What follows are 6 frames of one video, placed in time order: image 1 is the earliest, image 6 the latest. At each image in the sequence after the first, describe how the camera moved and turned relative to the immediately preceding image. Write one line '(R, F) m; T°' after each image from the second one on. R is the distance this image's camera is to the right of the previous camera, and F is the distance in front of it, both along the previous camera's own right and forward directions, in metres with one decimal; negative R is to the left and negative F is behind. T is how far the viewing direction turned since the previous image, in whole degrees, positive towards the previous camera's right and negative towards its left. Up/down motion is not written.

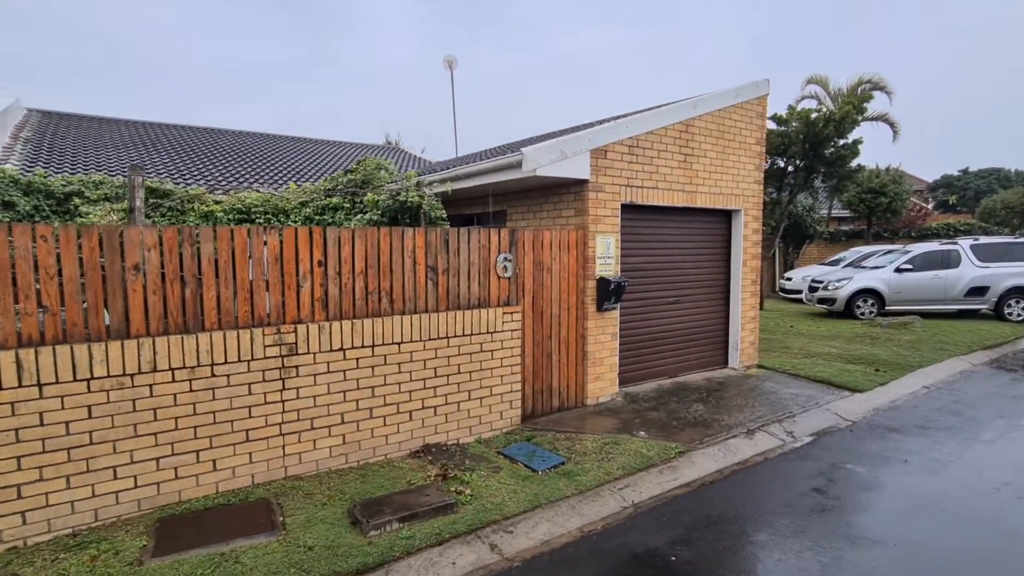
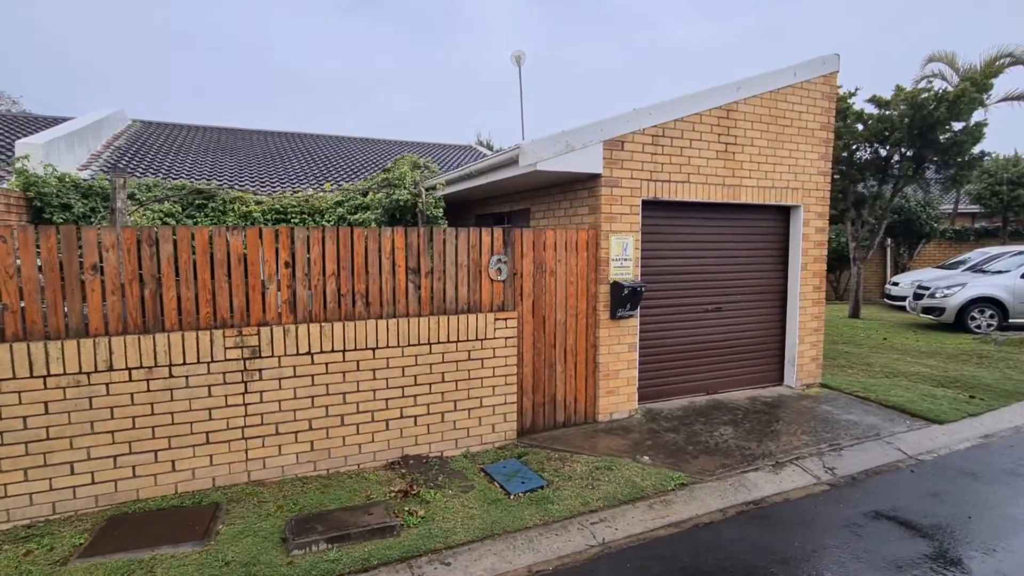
(+0.9, +0.5) m; -10°
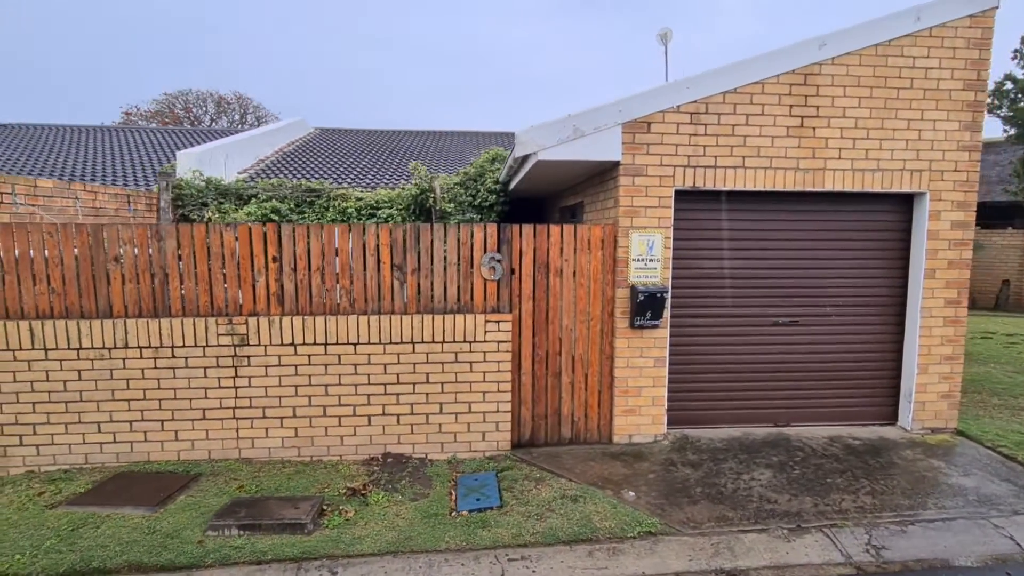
(+1.6, +0.7) m; -20°
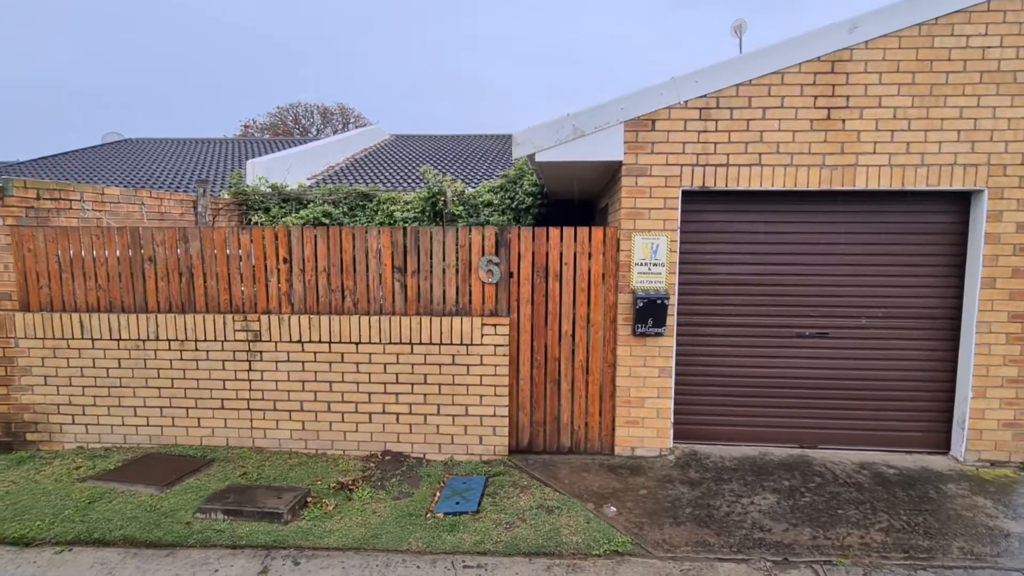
(+0.8, +0.1) m; -10°
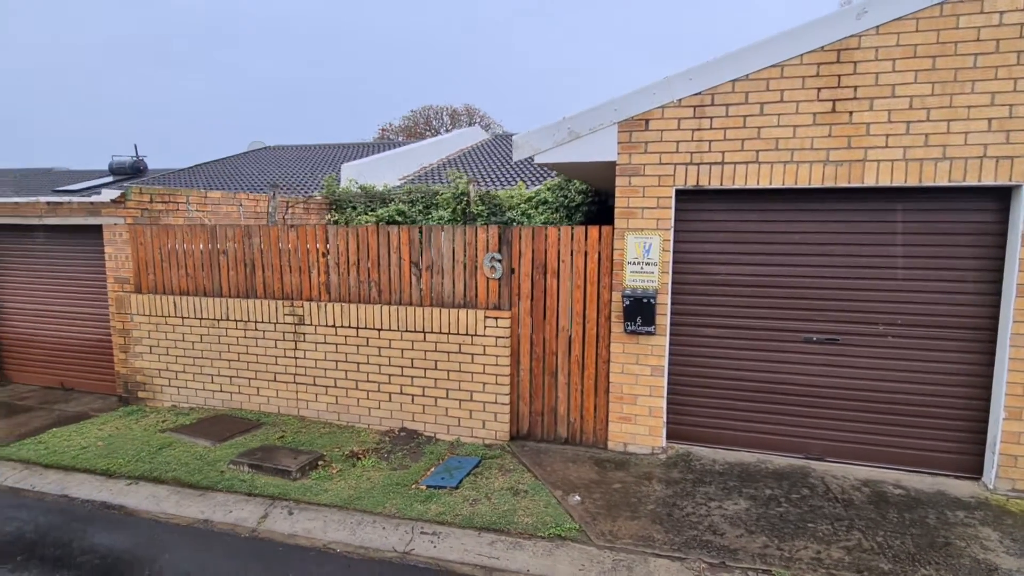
(+1.1, -0.1) m; -13°
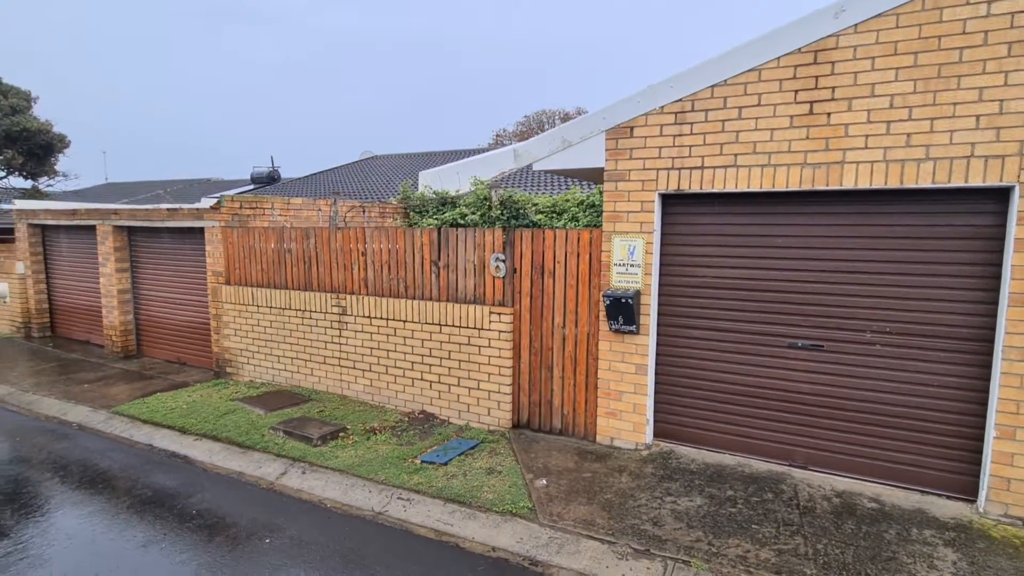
(+1.1, -0.3) m; -12°
